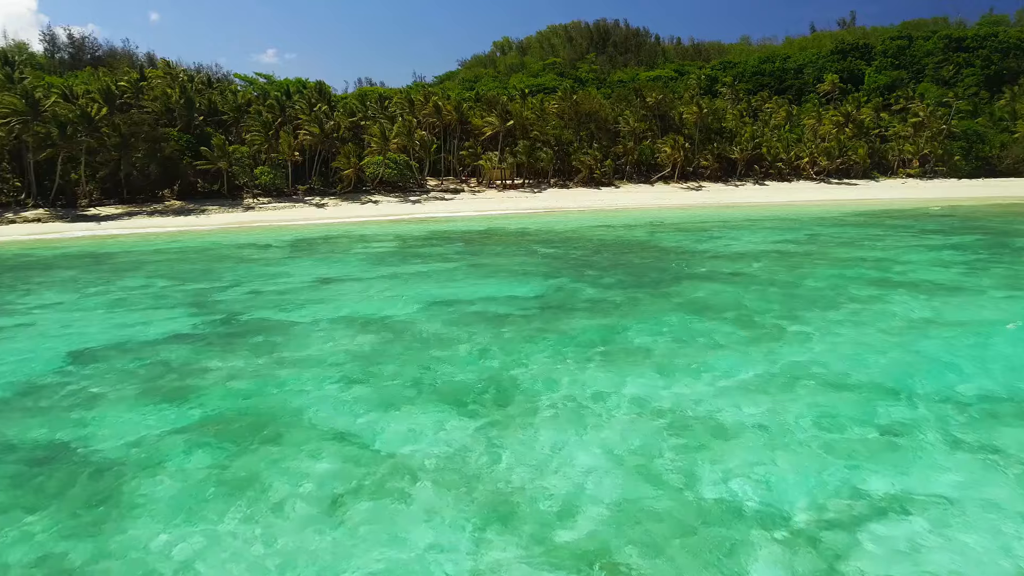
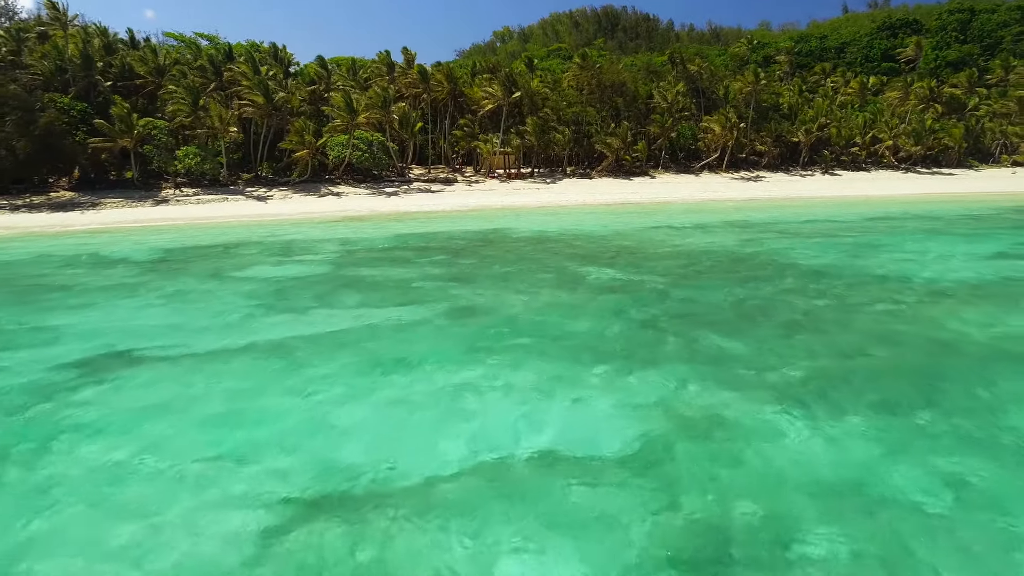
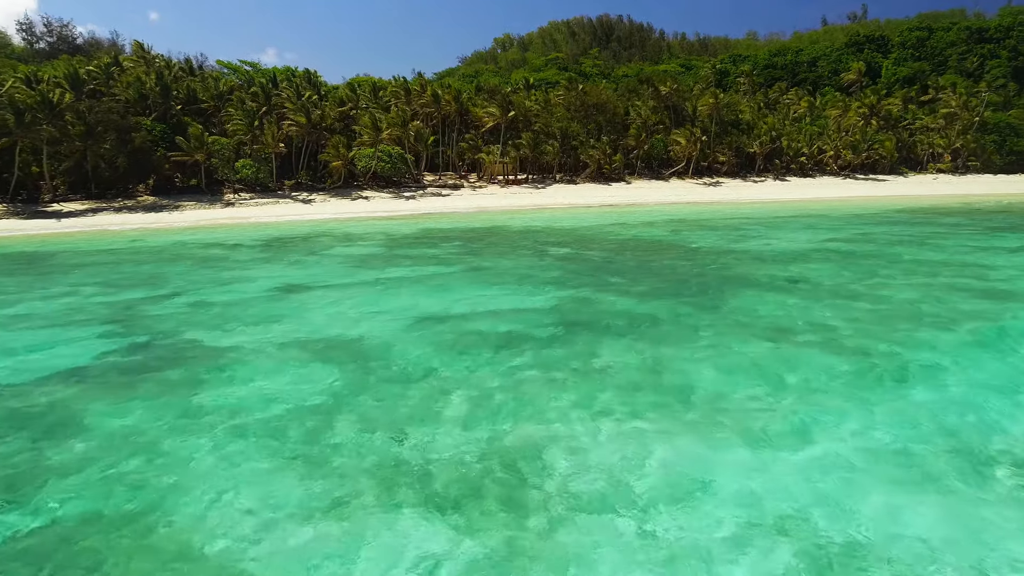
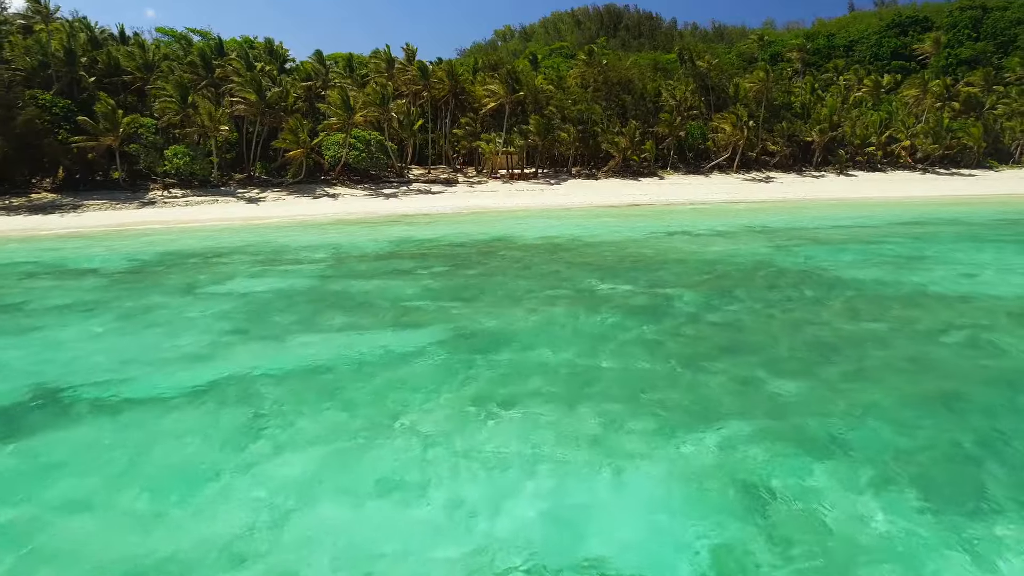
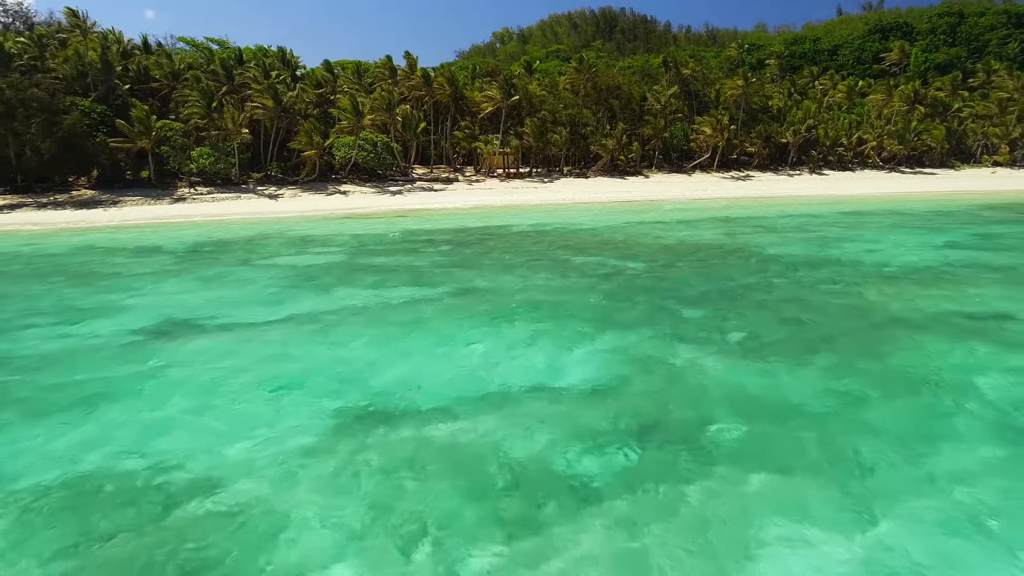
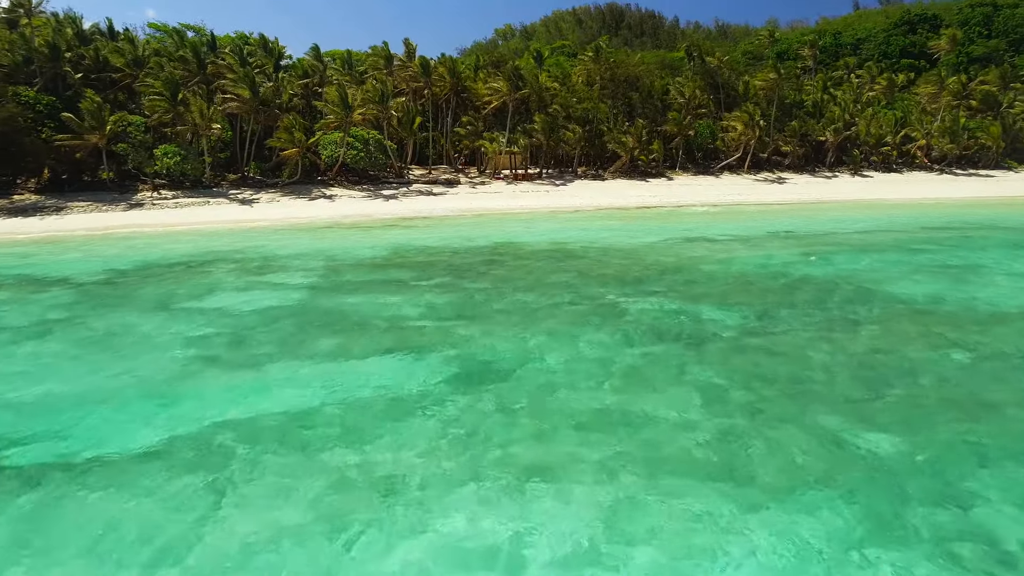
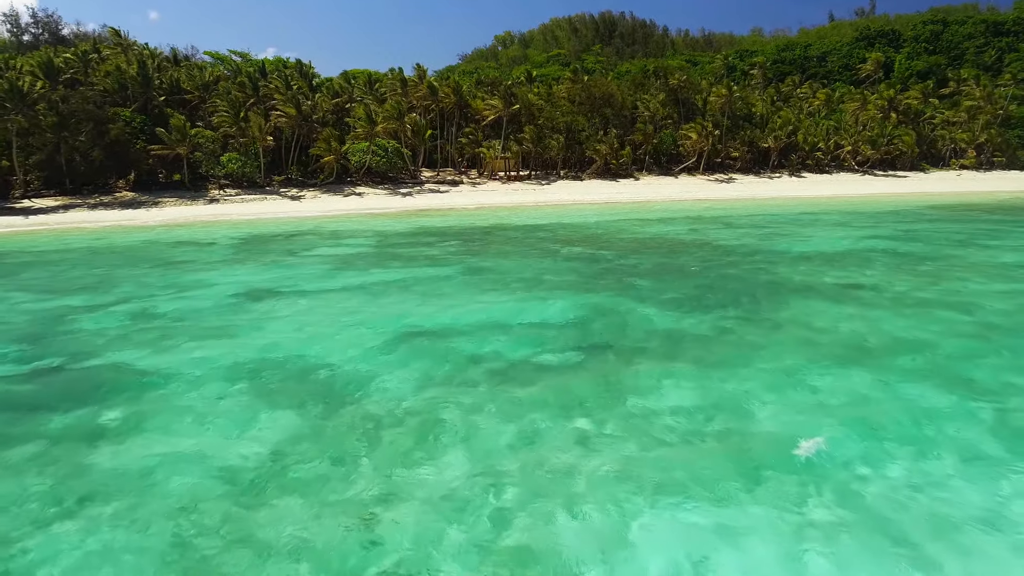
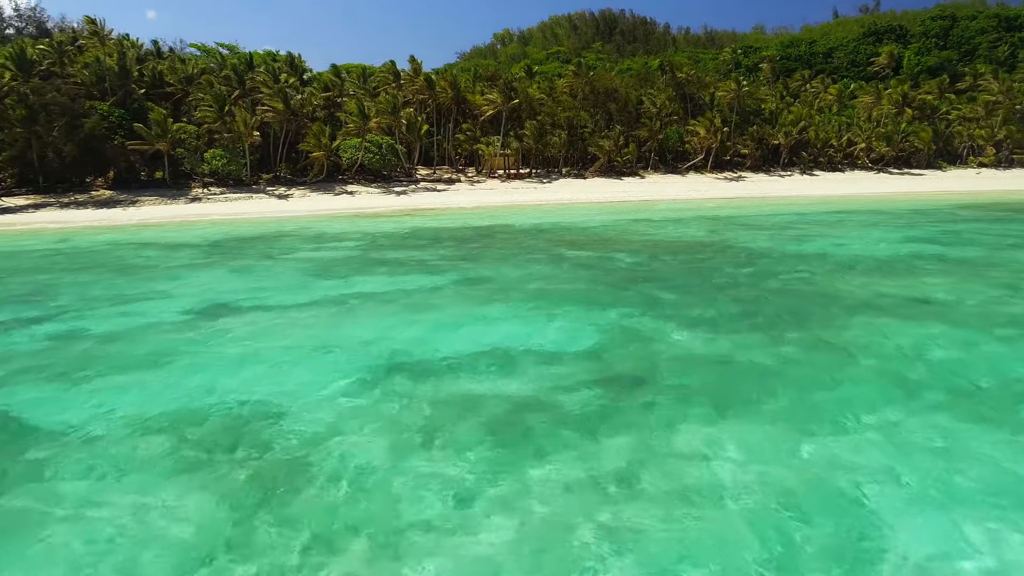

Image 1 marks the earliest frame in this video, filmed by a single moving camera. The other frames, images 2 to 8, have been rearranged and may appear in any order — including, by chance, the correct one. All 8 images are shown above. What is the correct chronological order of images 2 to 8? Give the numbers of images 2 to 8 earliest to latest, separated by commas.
3, 7, 8, 5, 2, 4, 6
